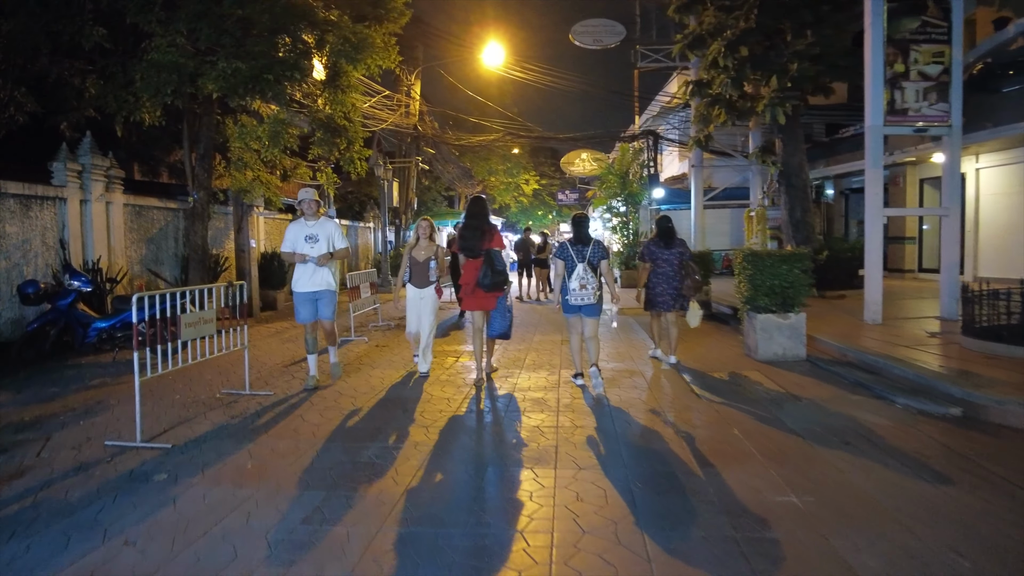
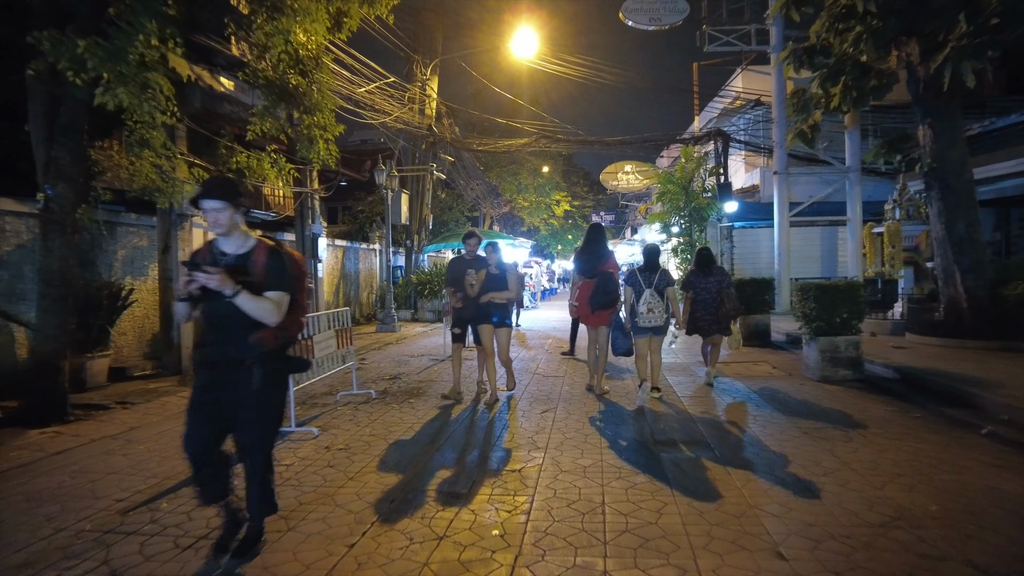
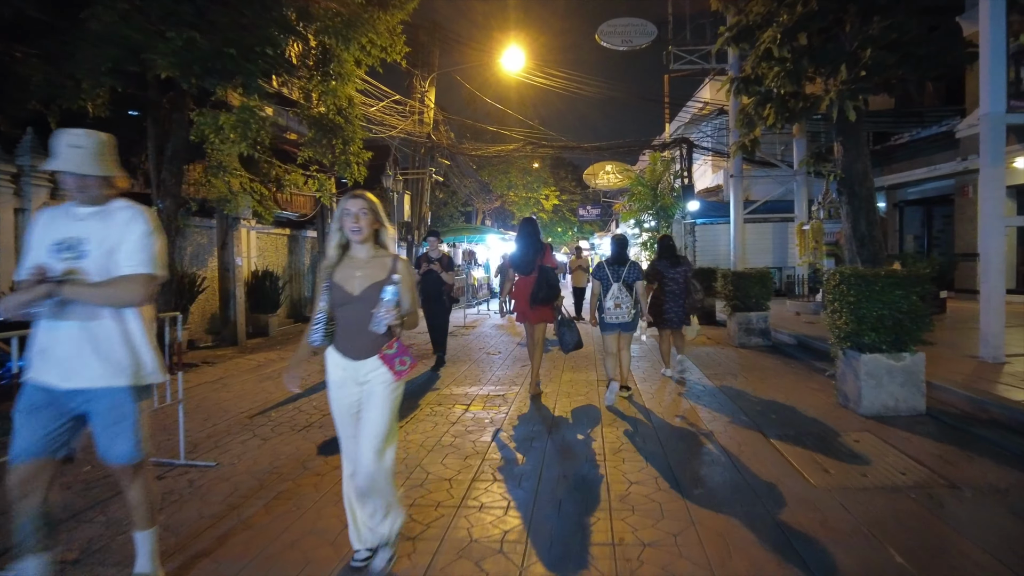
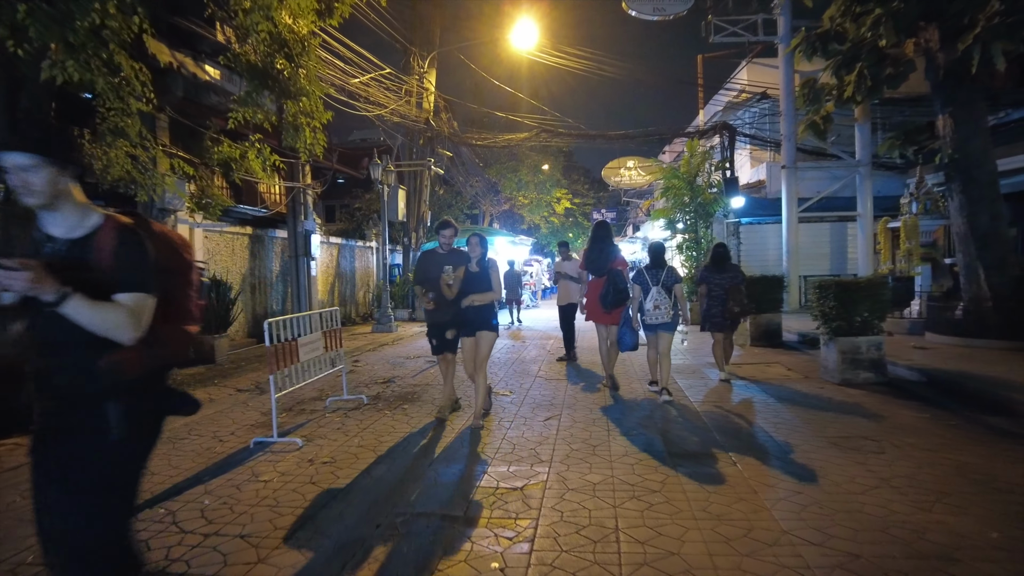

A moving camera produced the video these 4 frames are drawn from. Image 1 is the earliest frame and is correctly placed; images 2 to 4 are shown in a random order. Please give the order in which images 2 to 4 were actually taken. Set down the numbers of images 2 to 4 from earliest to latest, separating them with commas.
3, 2, 4
